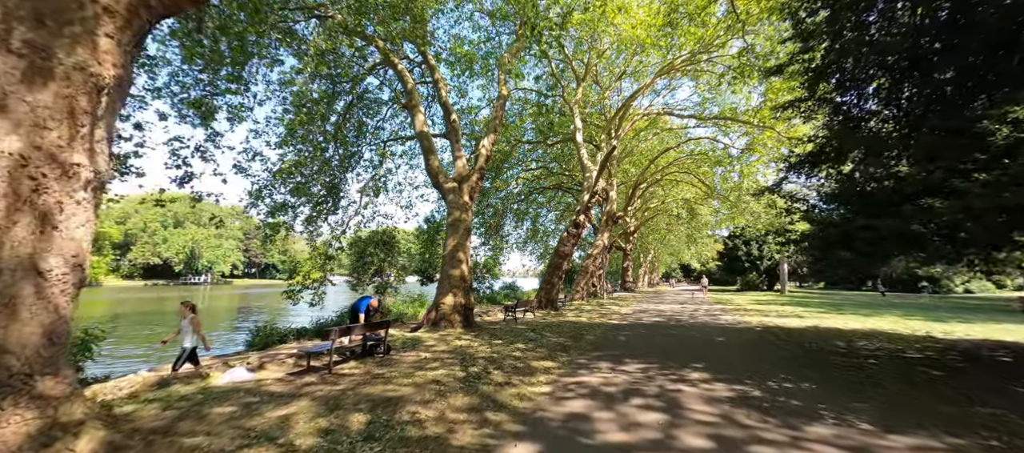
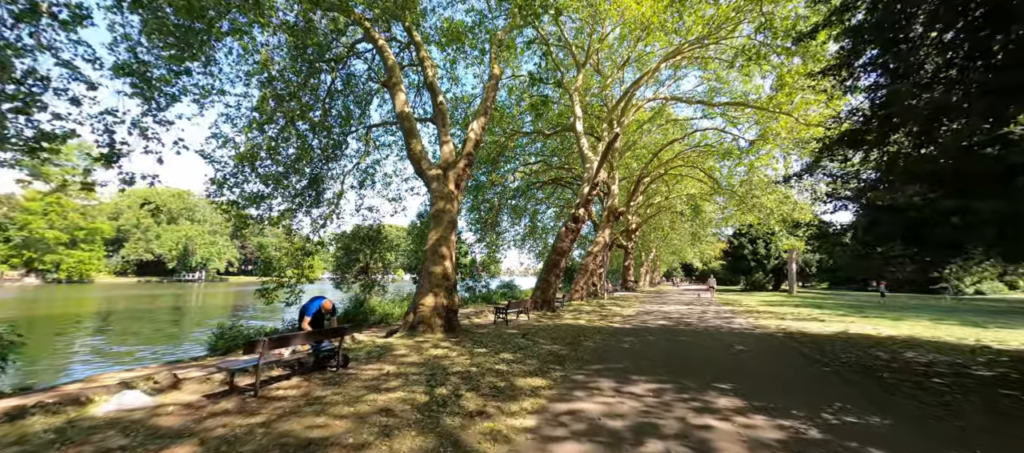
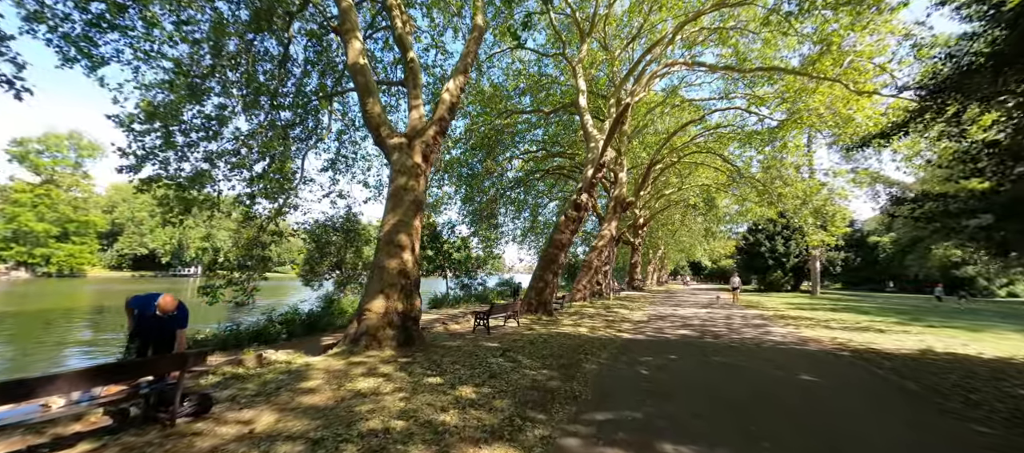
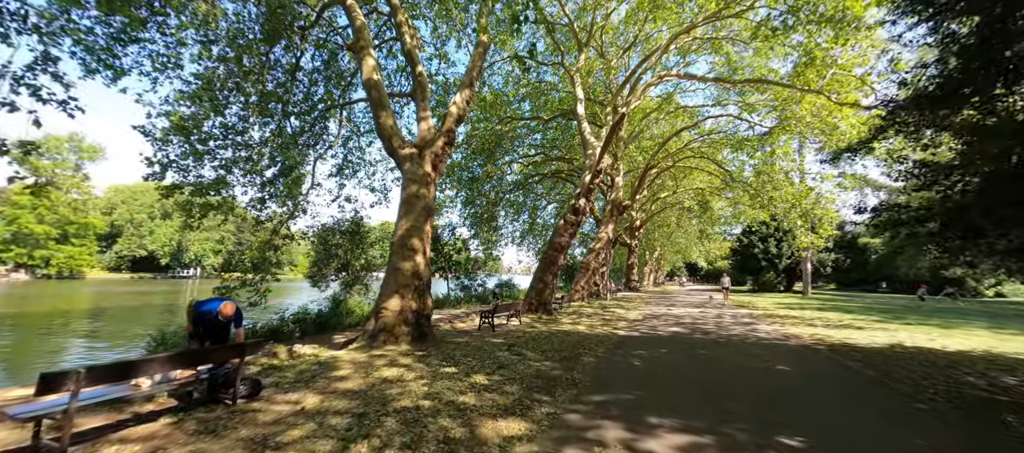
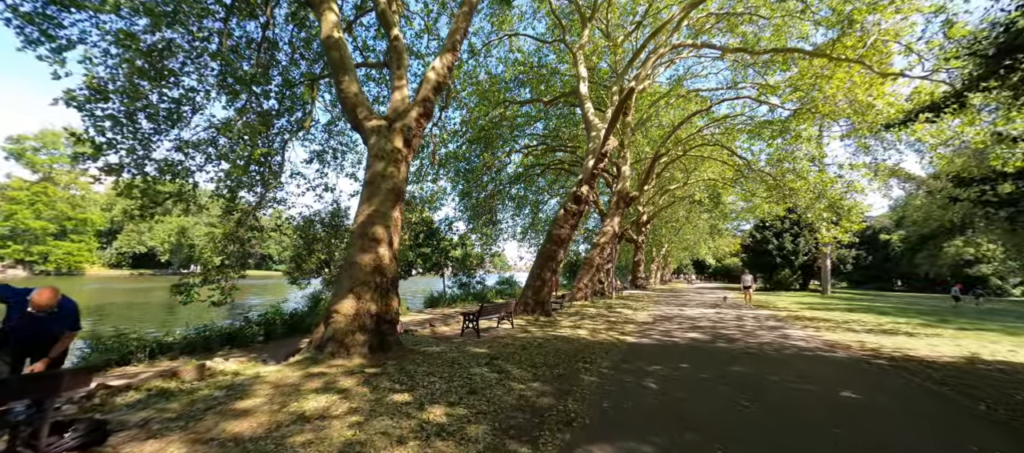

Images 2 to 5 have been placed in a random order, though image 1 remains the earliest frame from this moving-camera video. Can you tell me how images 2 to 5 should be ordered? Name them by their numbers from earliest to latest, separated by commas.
2, 4, 3, 5
